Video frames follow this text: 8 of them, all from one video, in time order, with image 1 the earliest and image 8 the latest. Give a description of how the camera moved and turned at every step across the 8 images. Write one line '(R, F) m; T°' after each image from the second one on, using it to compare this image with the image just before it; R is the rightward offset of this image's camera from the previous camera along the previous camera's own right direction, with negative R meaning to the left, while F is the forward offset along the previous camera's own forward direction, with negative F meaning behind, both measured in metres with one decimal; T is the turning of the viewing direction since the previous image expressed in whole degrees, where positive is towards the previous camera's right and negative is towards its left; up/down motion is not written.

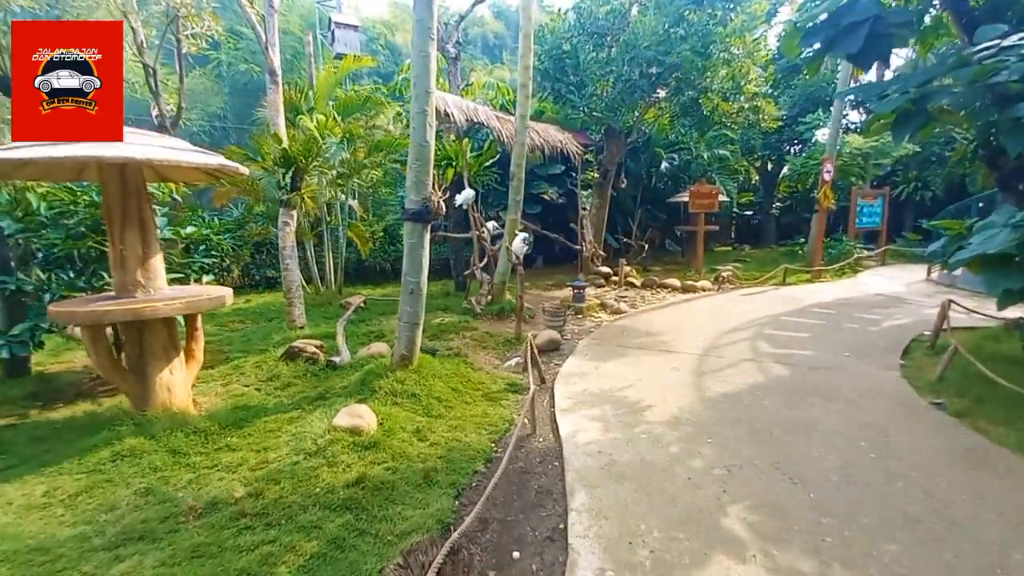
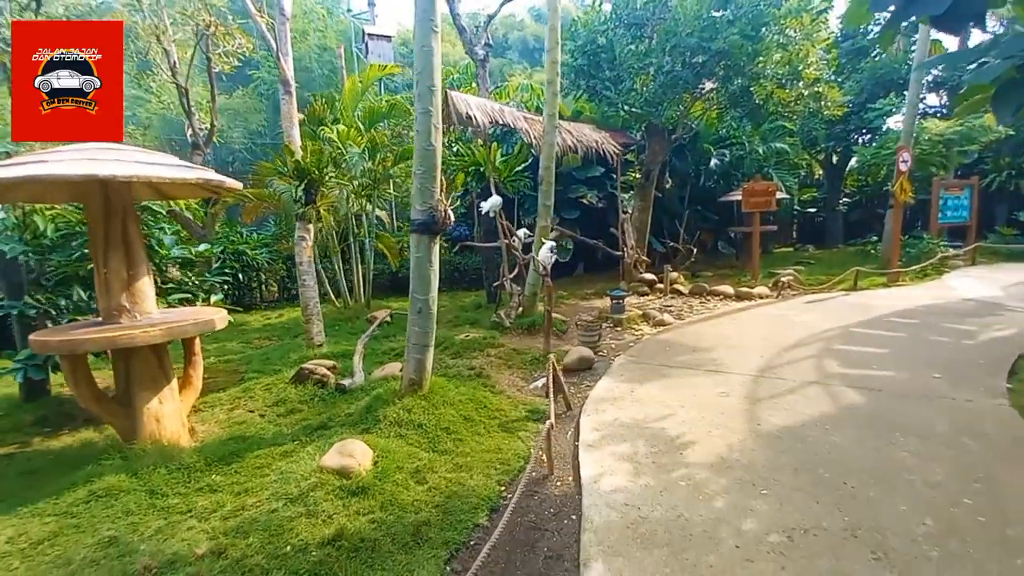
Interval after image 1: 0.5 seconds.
(+0.2, +0.4) m; -6°
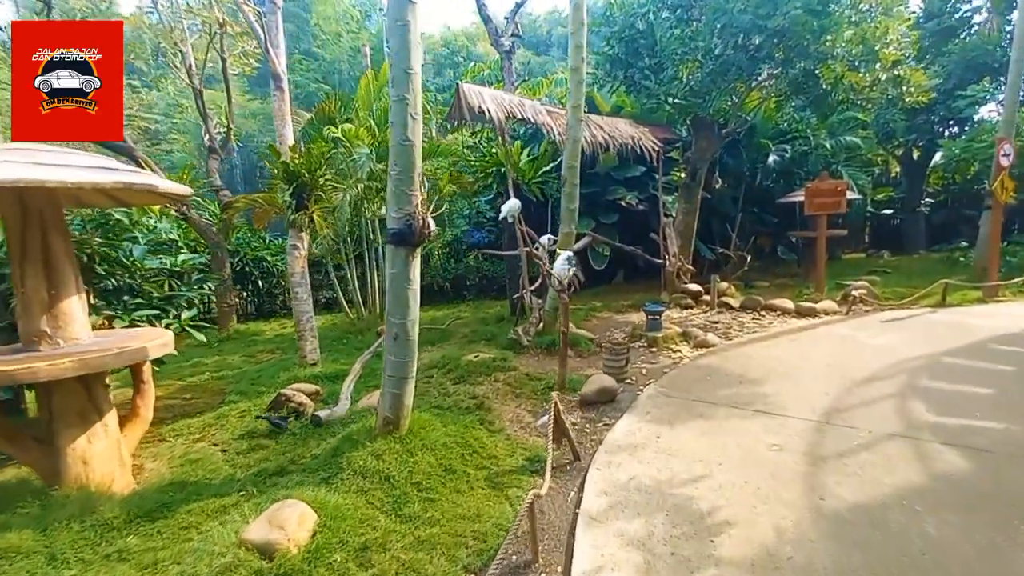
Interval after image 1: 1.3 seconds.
(+0.3, +0.7) m; -6°
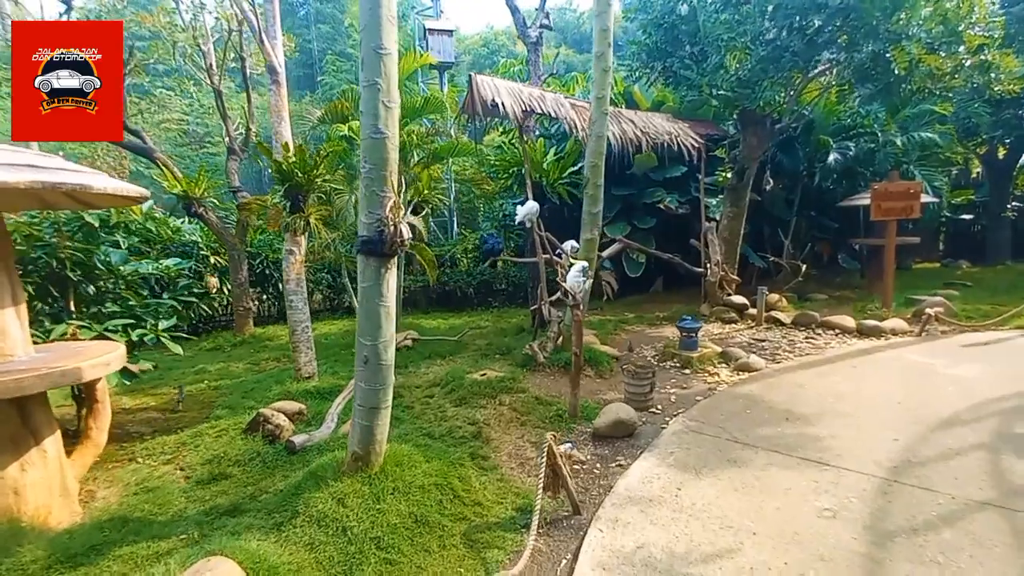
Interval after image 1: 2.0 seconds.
(+0.3, +0.5) m; -5°
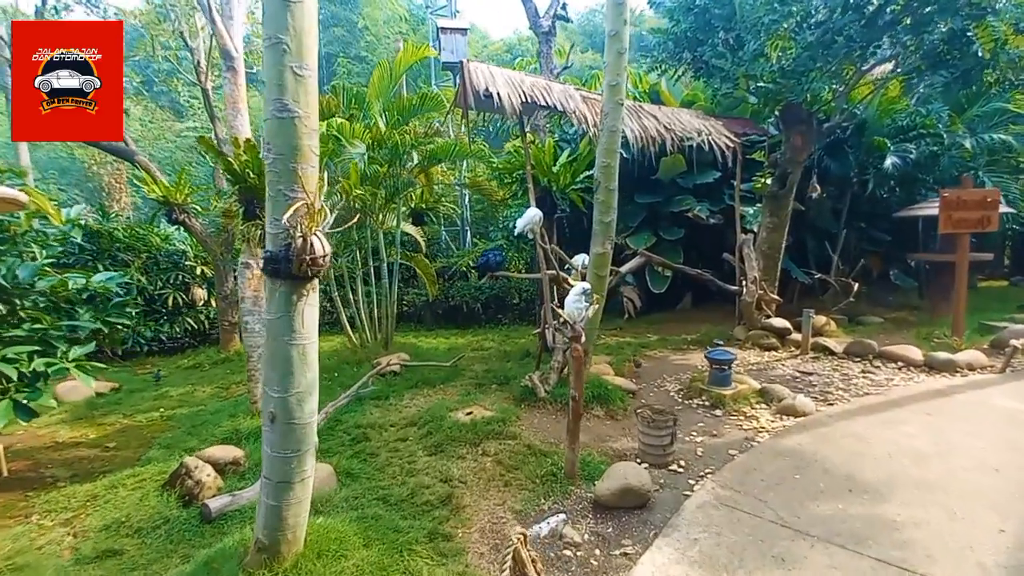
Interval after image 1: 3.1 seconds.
(+0.3, +0.7) m; -3°
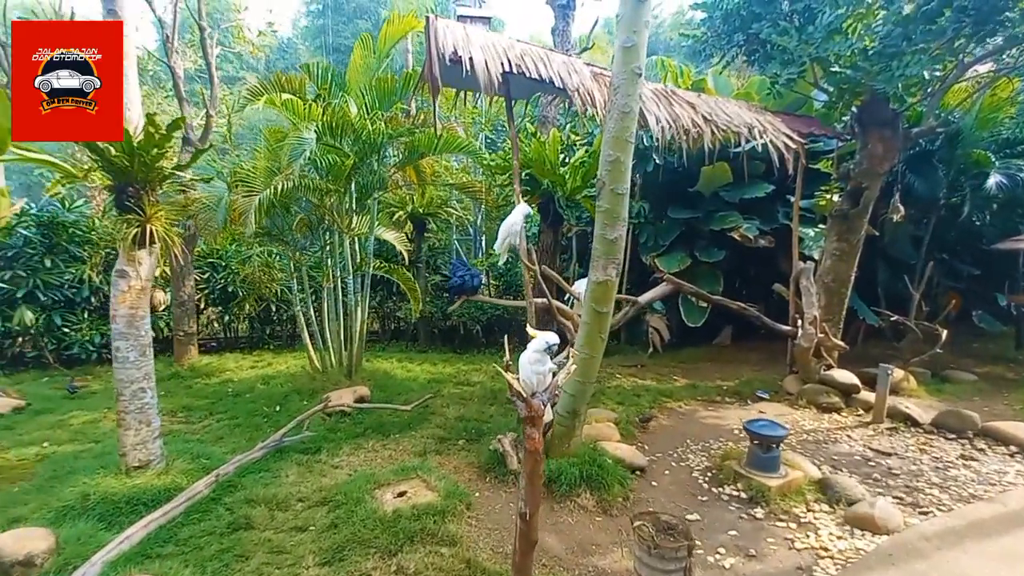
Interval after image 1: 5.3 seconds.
(+0.4, +1.1) m; -4°
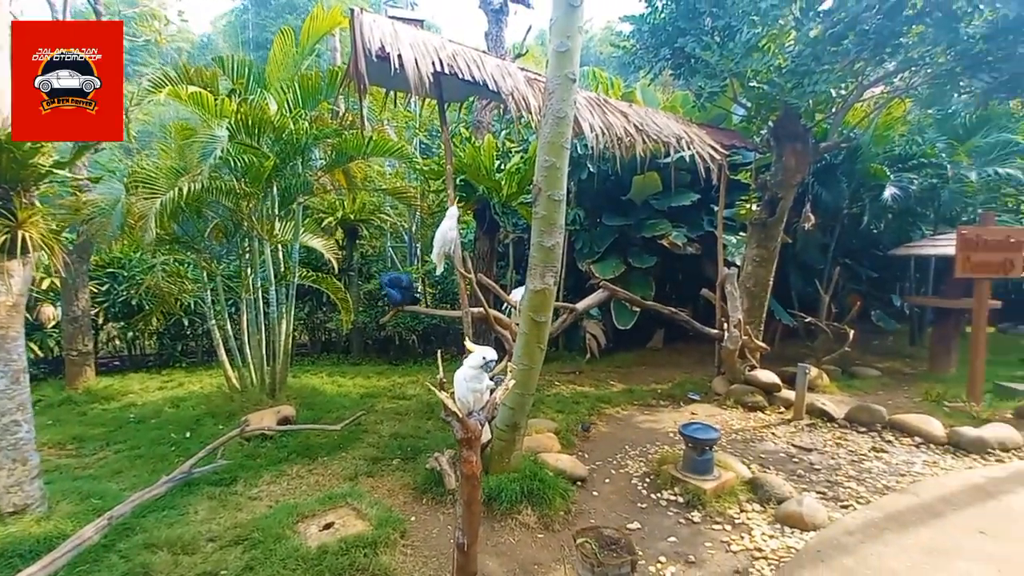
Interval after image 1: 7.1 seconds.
(0.0, +0.1) m; +7°
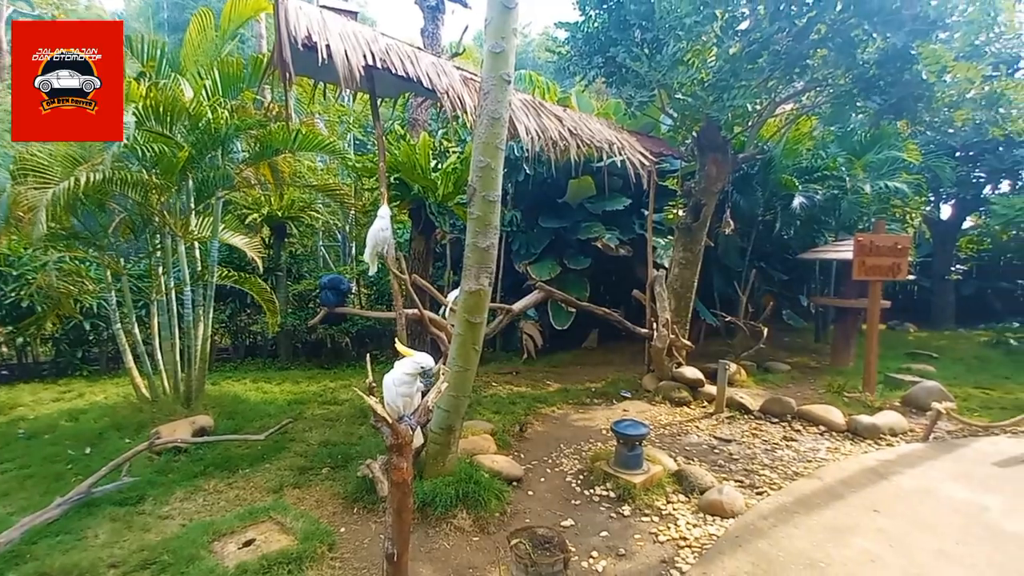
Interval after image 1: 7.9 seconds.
(0.0, 0.0) m; +7°
